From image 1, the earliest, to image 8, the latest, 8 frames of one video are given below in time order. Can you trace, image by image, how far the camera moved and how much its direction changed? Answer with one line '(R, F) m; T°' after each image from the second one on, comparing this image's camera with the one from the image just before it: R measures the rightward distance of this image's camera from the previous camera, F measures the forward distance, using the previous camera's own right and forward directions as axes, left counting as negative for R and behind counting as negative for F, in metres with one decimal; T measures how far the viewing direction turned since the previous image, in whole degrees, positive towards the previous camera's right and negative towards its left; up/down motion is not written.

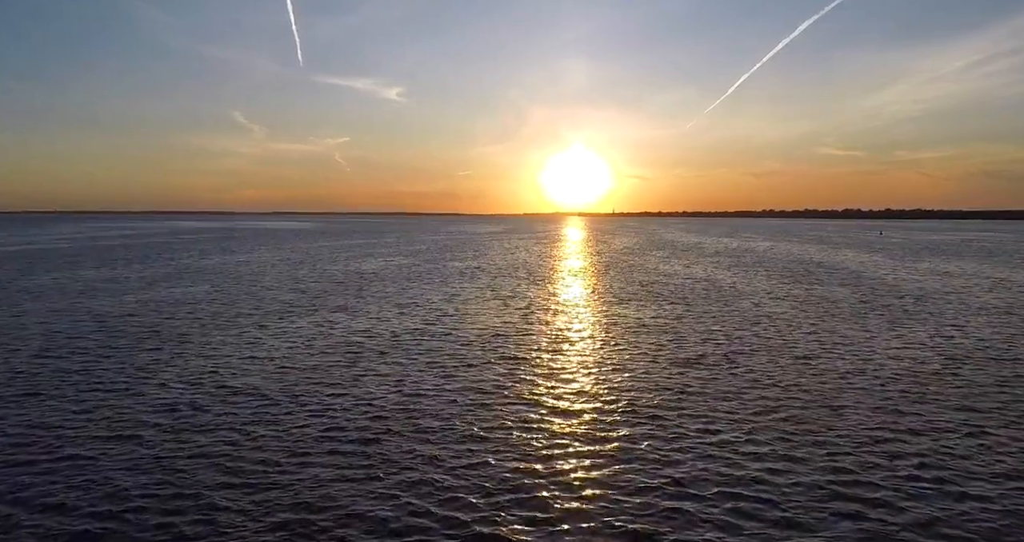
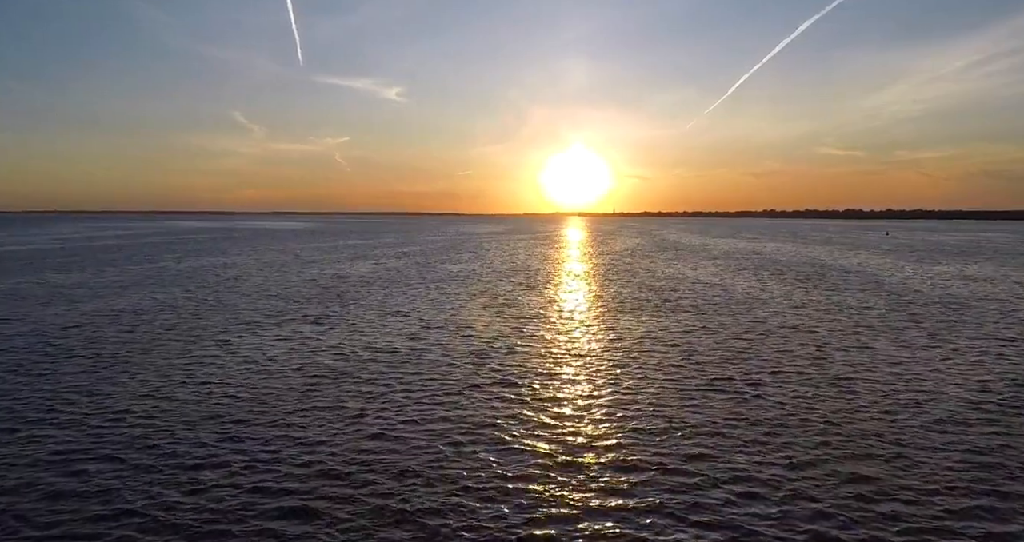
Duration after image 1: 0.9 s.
(+0.2, +2.6) m; 0°
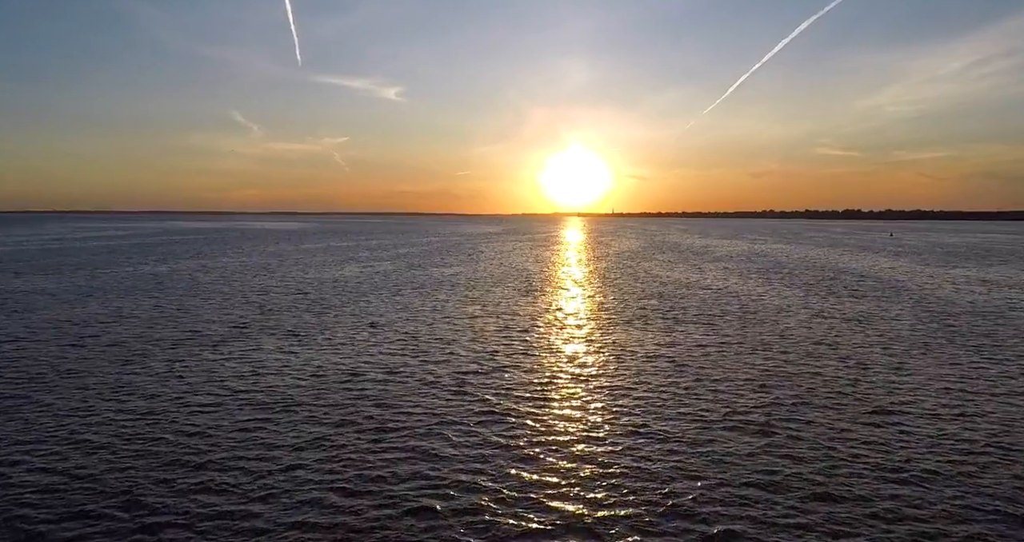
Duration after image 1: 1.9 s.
(+0.3, +2.6) m; 0°
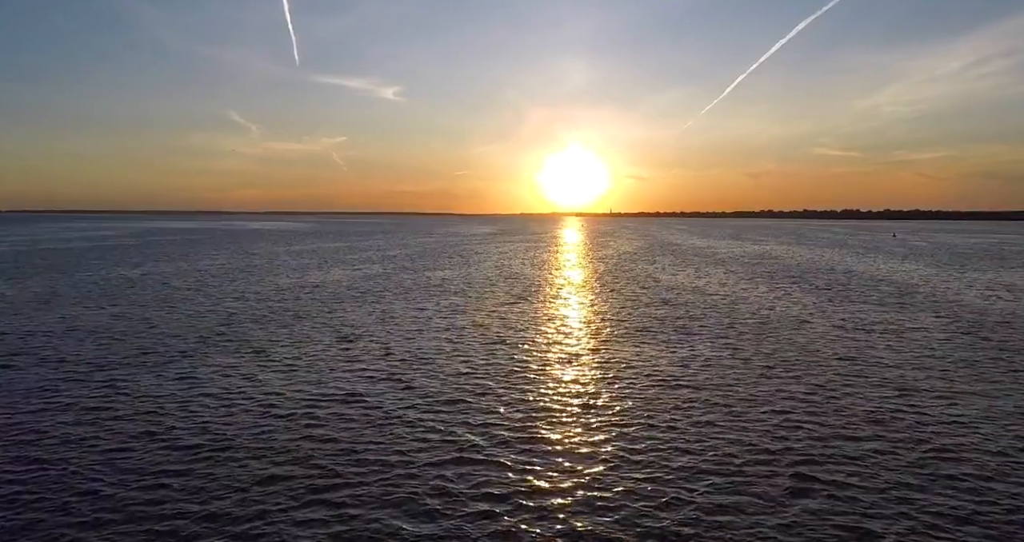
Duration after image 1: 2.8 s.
(+0.3, +2.5) m; 0°
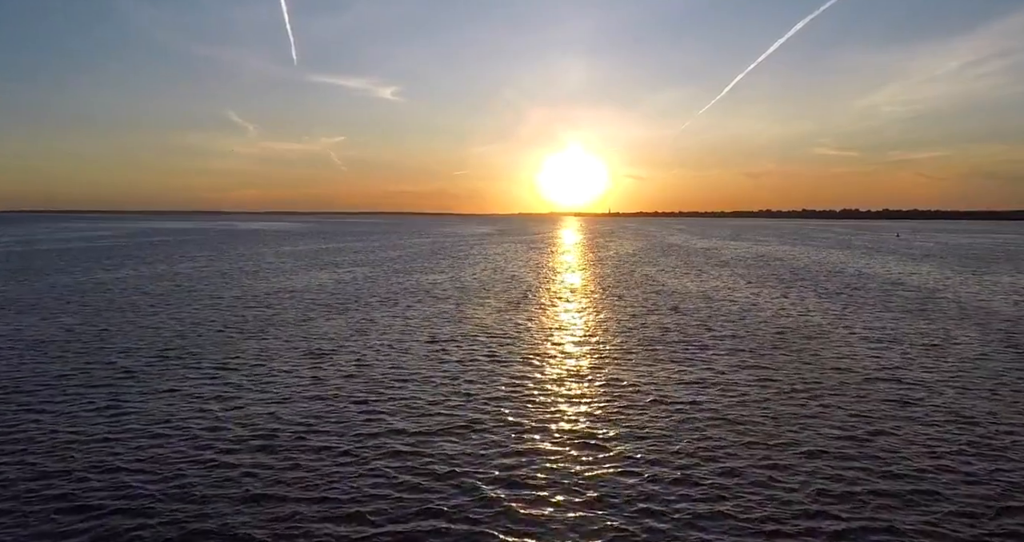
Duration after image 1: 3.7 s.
(+0.2, +2.4) m; 0°
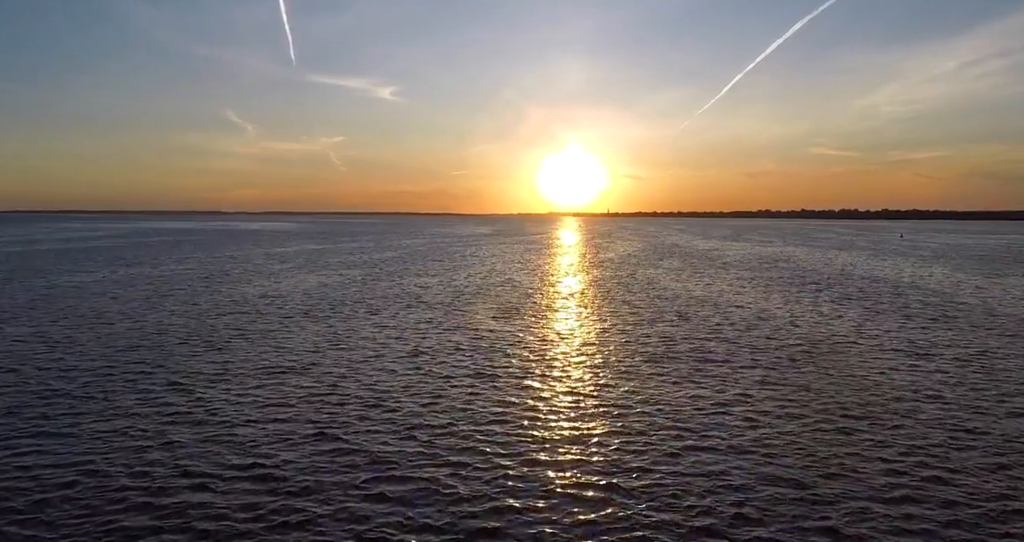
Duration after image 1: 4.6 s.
(+0.2, +2.1) m; 0°
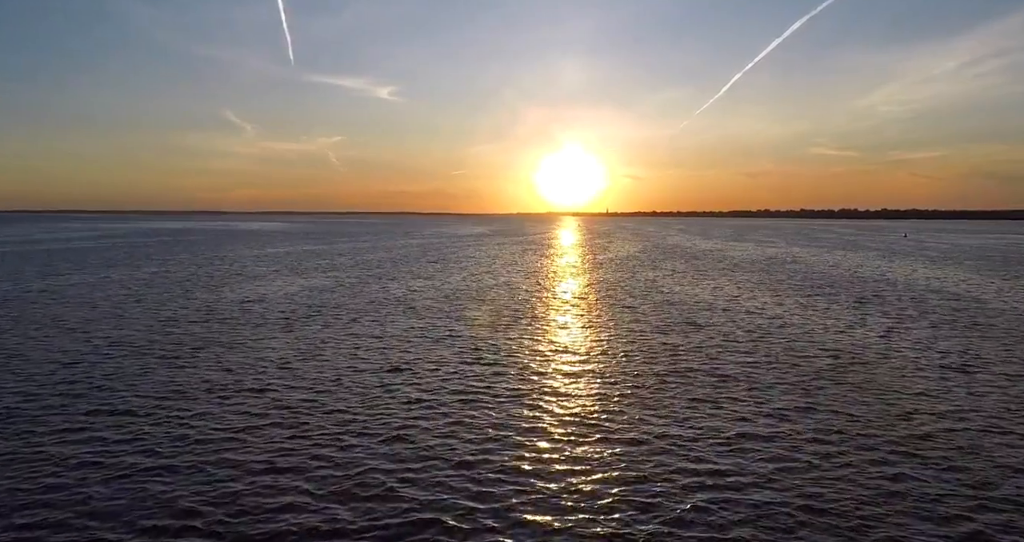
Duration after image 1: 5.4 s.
(+0.1, +2.2) m; 0°
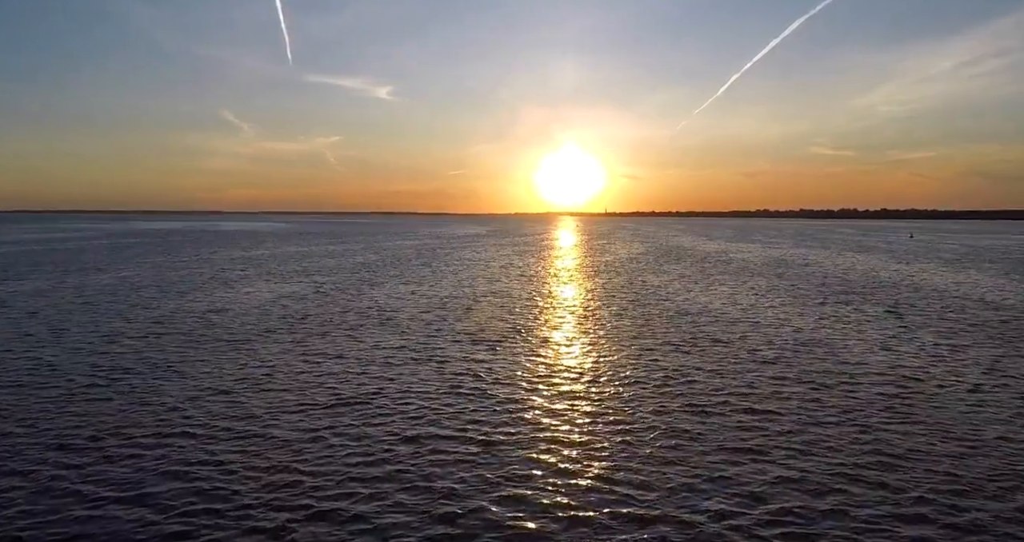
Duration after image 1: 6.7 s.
(+0.2, +3.3) m; 0°
